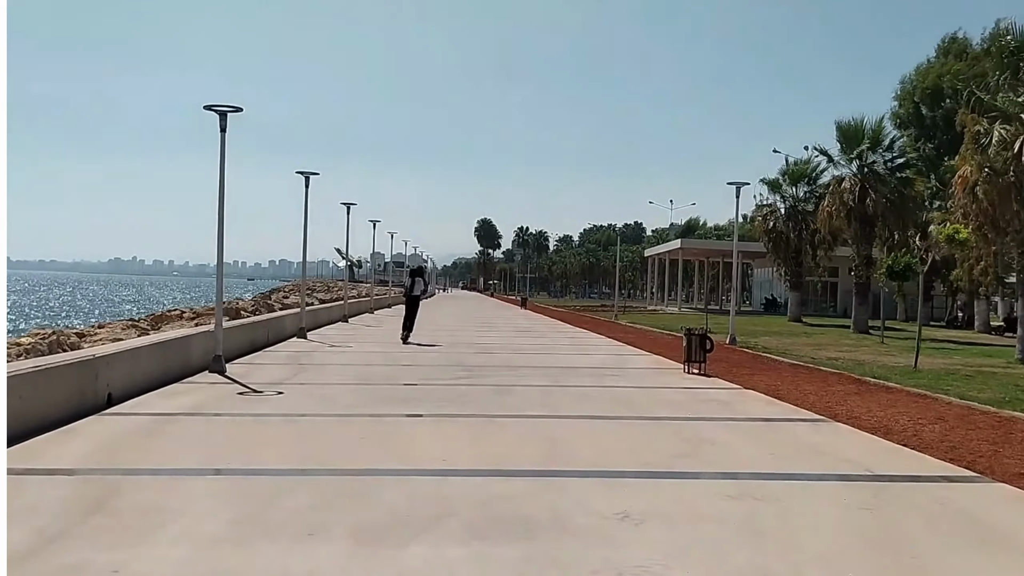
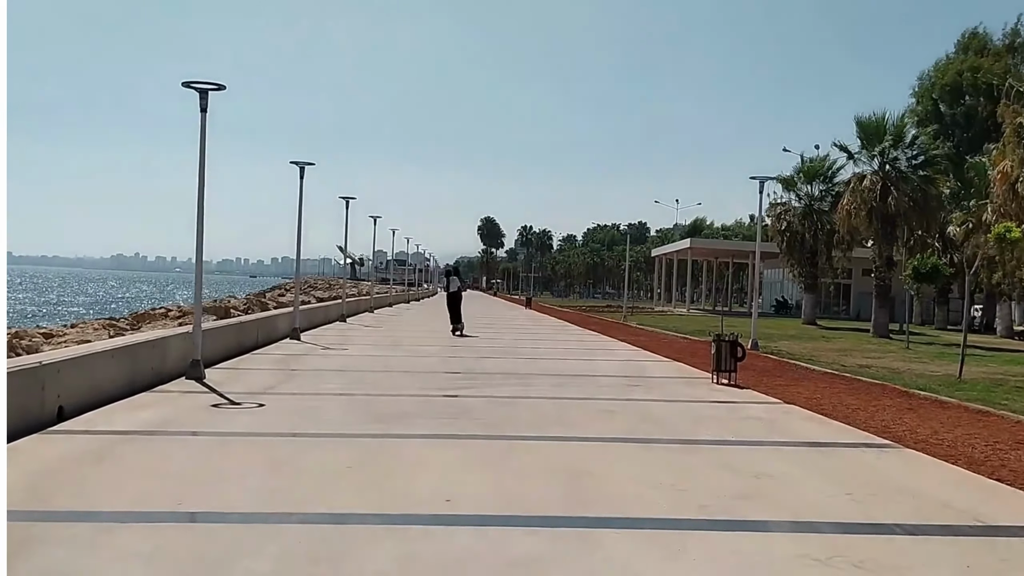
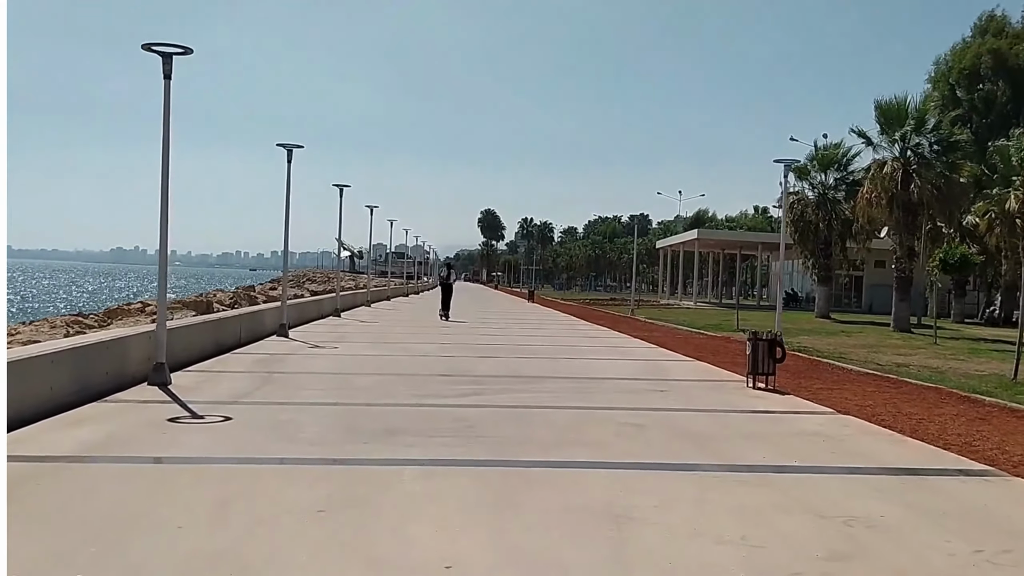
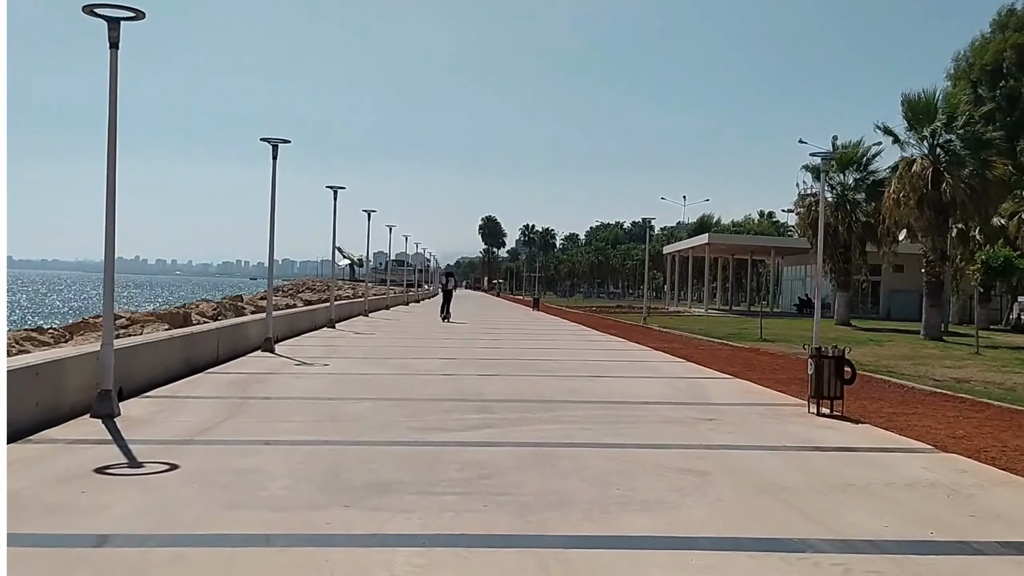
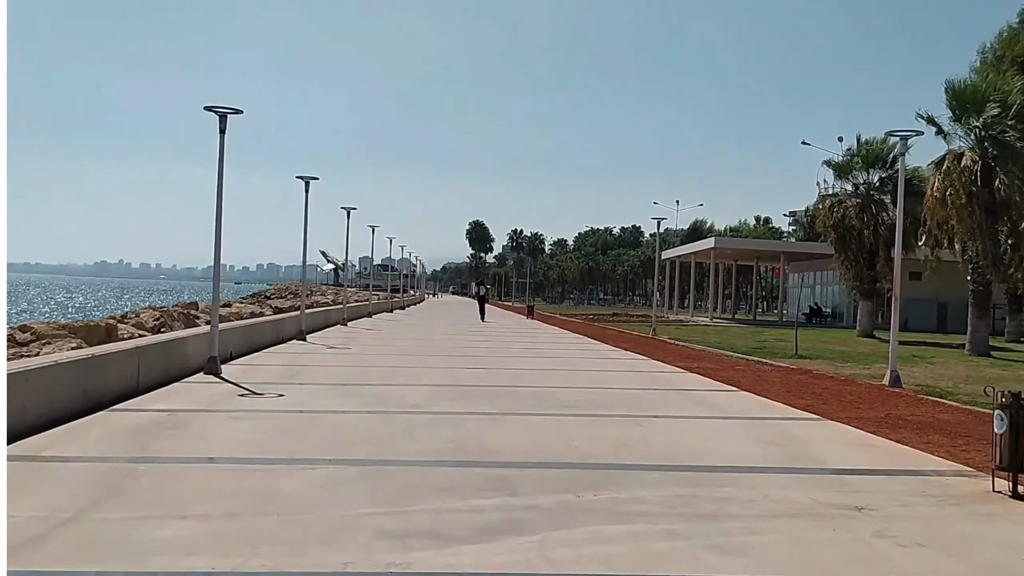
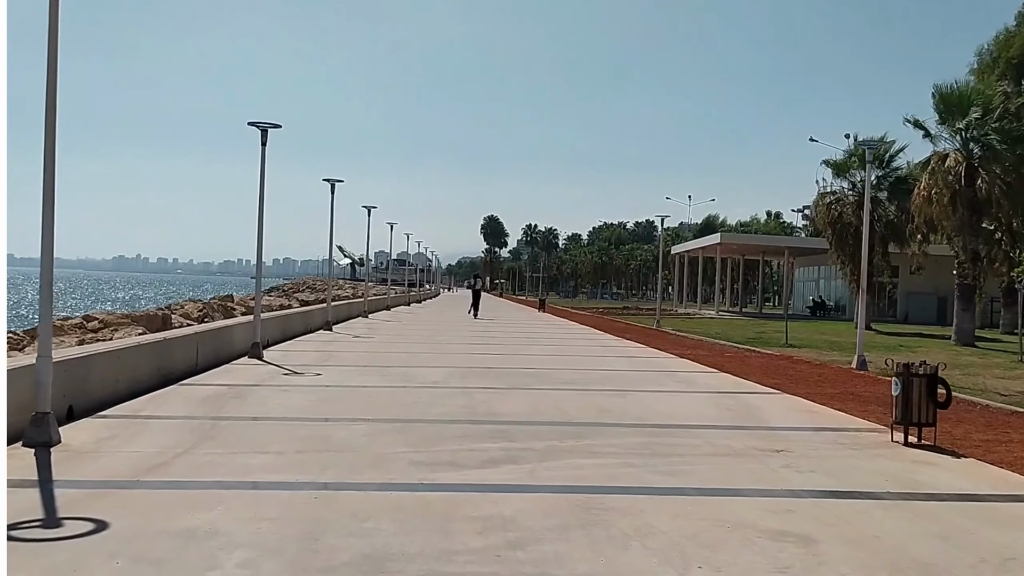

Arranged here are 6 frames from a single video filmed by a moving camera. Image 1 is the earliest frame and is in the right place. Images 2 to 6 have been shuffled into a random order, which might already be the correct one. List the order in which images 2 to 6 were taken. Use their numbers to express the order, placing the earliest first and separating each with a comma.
2, 3, 4, 6, 5
